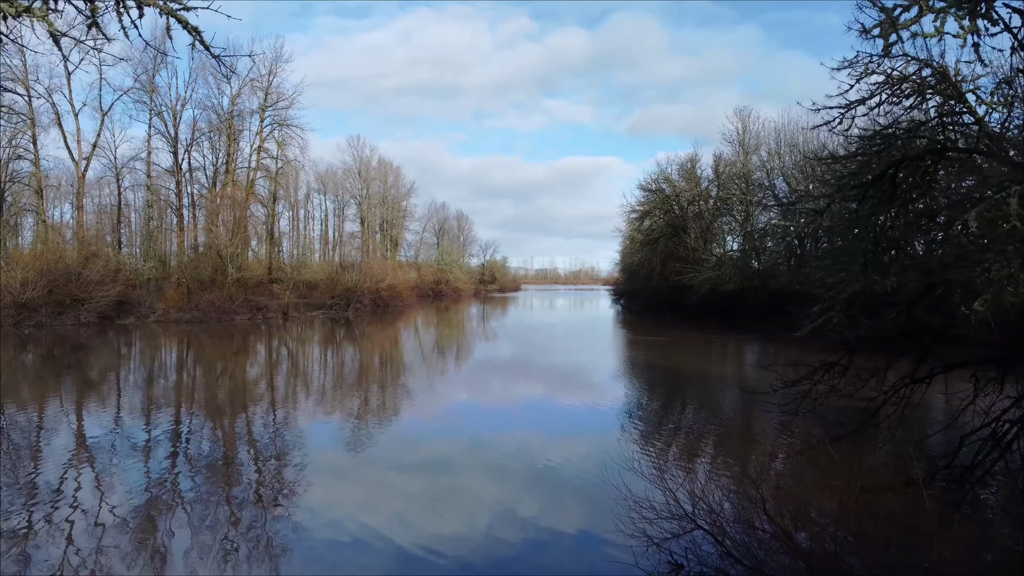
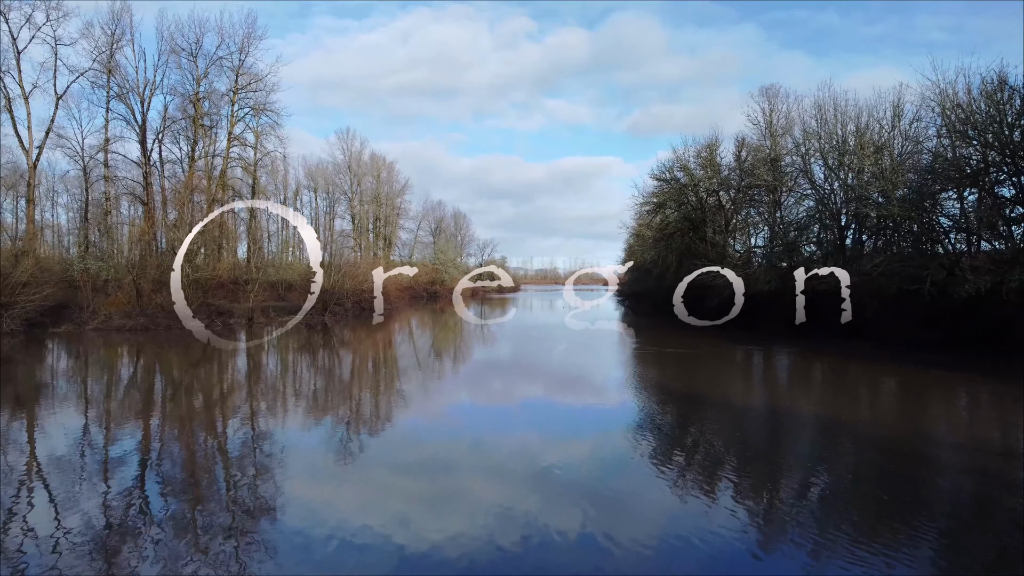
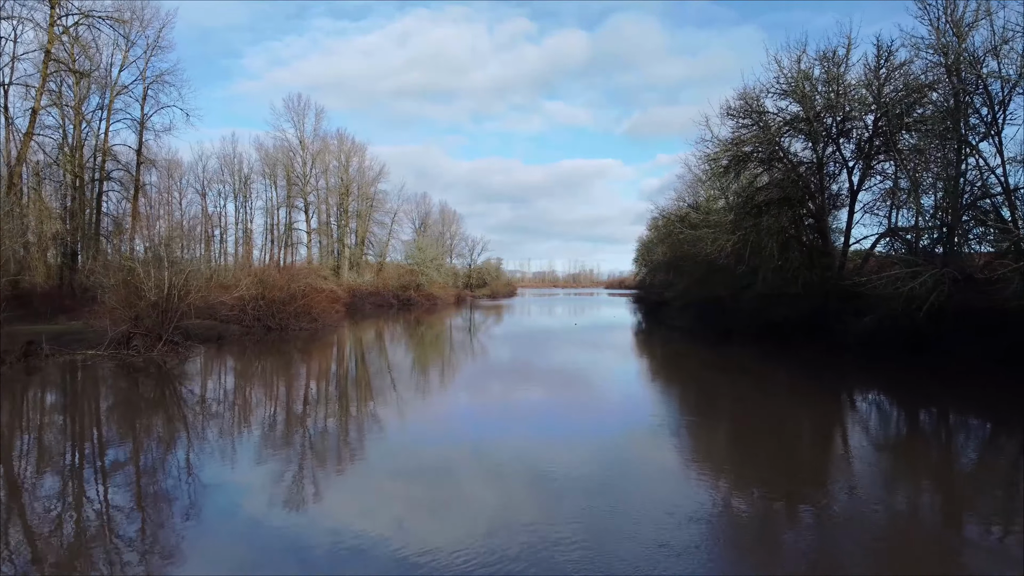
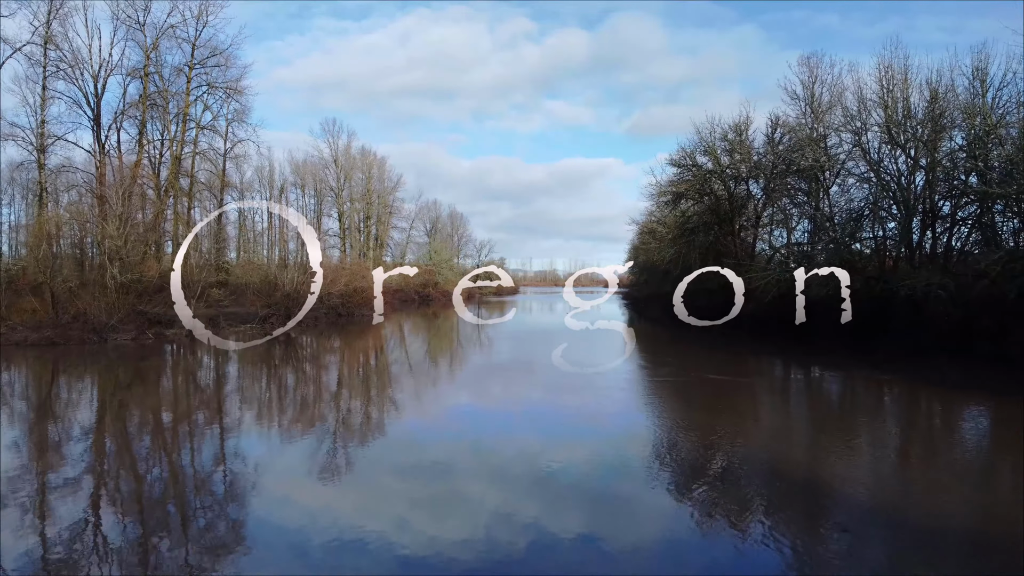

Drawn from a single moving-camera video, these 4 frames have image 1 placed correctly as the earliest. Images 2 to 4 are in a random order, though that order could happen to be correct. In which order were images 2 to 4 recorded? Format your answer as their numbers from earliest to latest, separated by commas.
2, 4, 3
